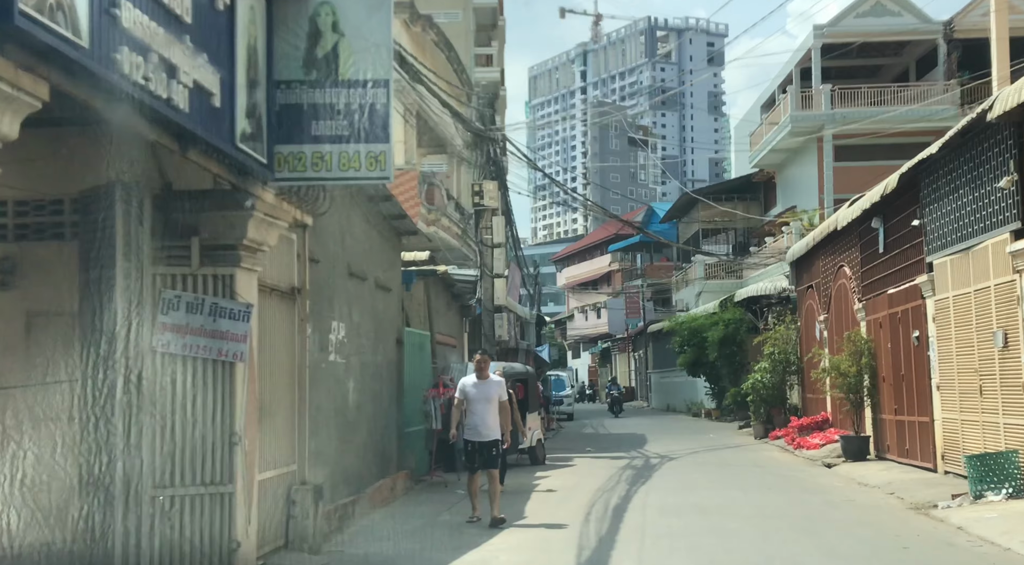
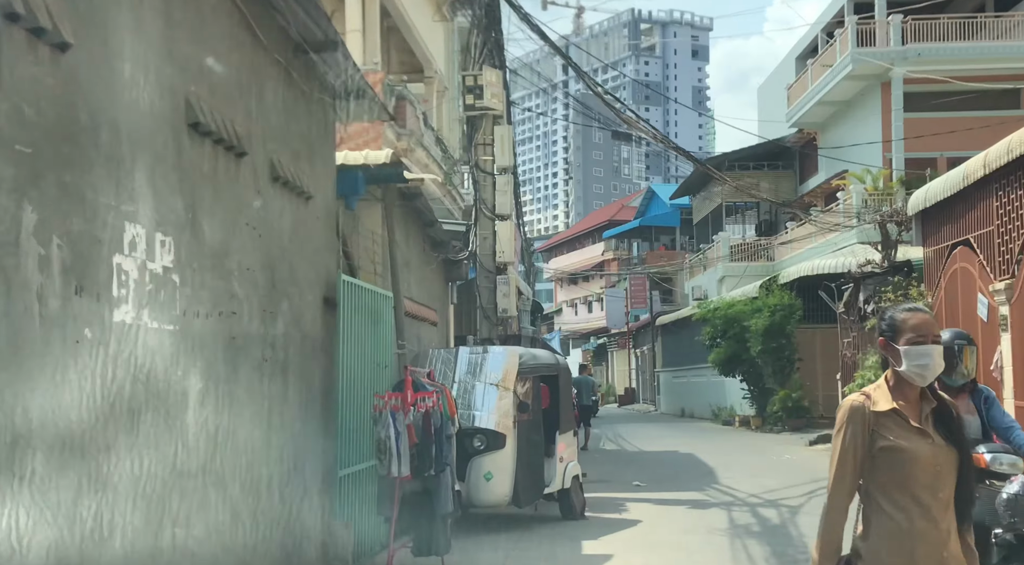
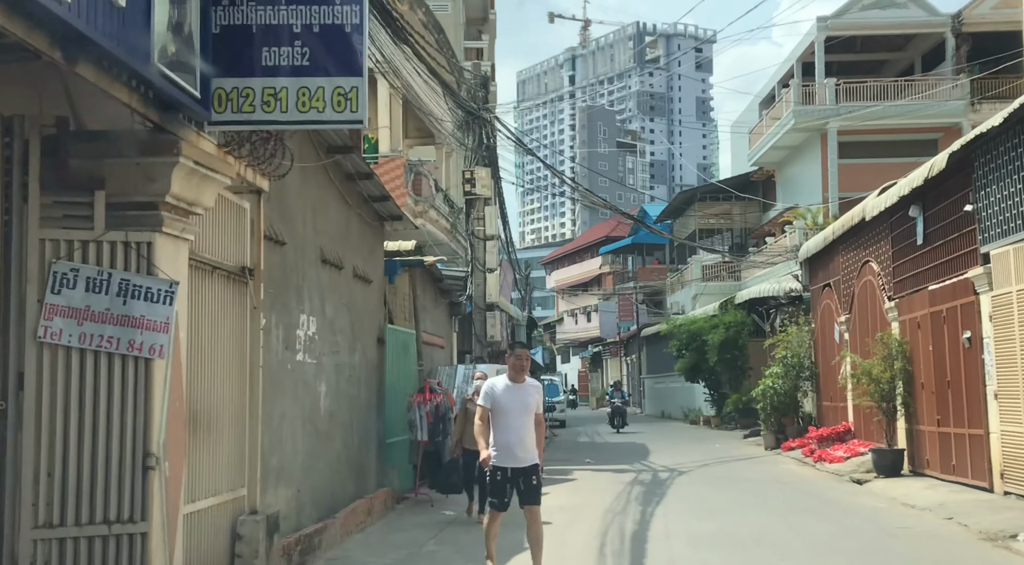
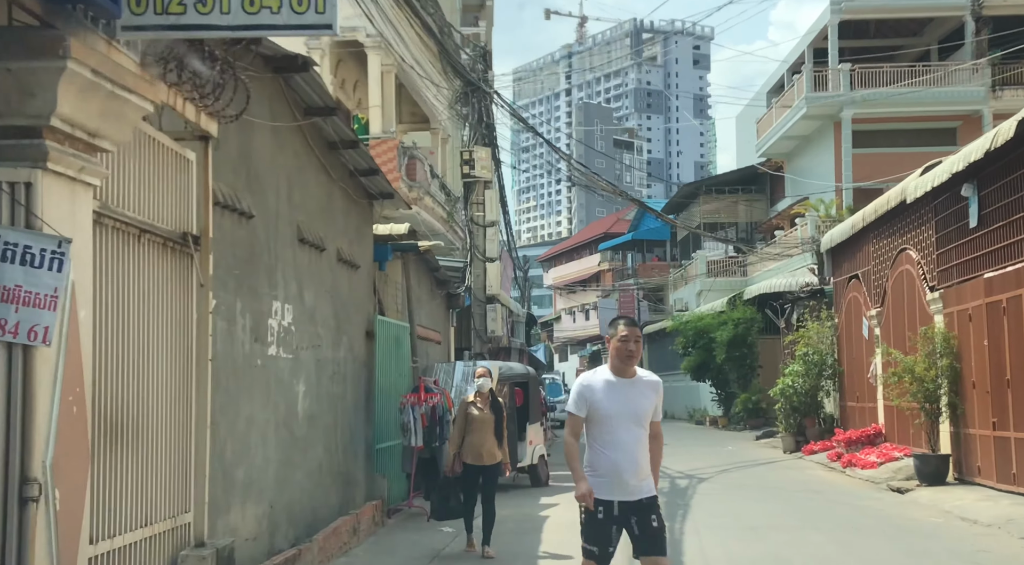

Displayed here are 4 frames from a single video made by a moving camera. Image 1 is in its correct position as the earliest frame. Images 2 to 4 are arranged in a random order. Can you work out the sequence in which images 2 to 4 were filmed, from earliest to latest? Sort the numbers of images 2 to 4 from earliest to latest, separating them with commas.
3, 4, 2
